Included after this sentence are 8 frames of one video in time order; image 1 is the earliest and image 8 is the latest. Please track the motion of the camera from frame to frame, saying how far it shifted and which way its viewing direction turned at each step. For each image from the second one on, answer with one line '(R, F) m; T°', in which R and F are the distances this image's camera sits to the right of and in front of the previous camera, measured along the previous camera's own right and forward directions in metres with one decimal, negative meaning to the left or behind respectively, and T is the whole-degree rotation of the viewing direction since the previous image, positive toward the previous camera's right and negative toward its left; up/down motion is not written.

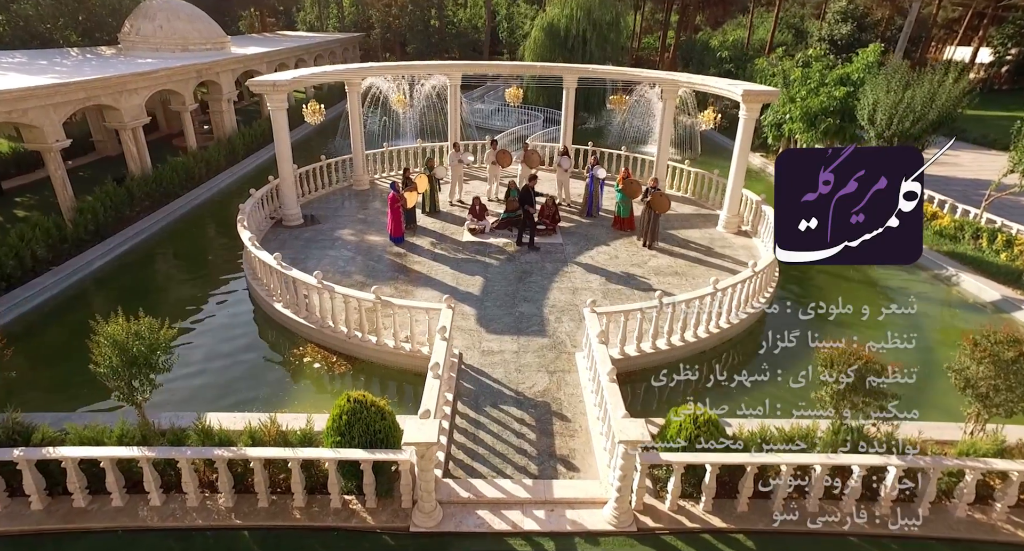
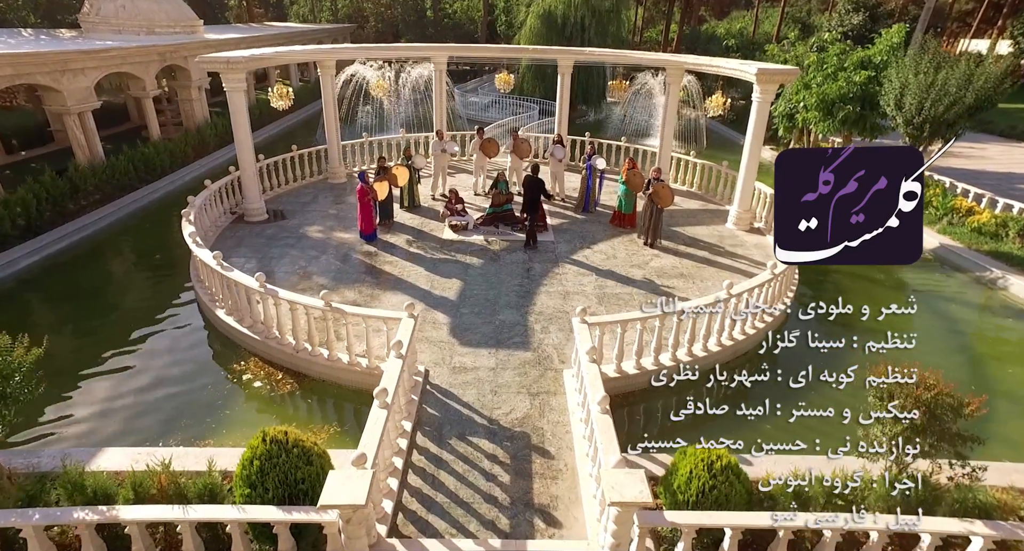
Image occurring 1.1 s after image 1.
(+0.3, +1.2) m; 0°
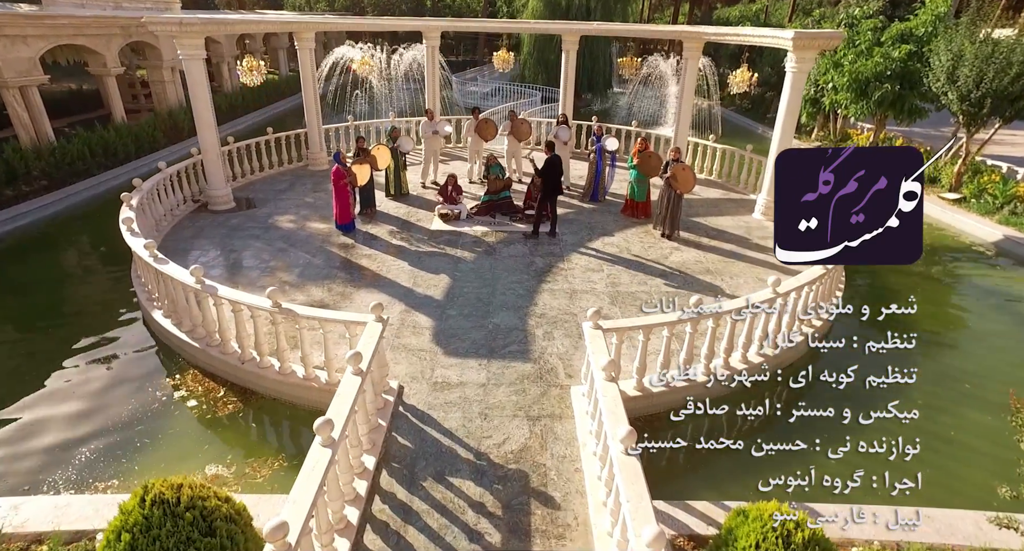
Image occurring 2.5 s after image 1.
(+0.1, +1.3) m; 0°
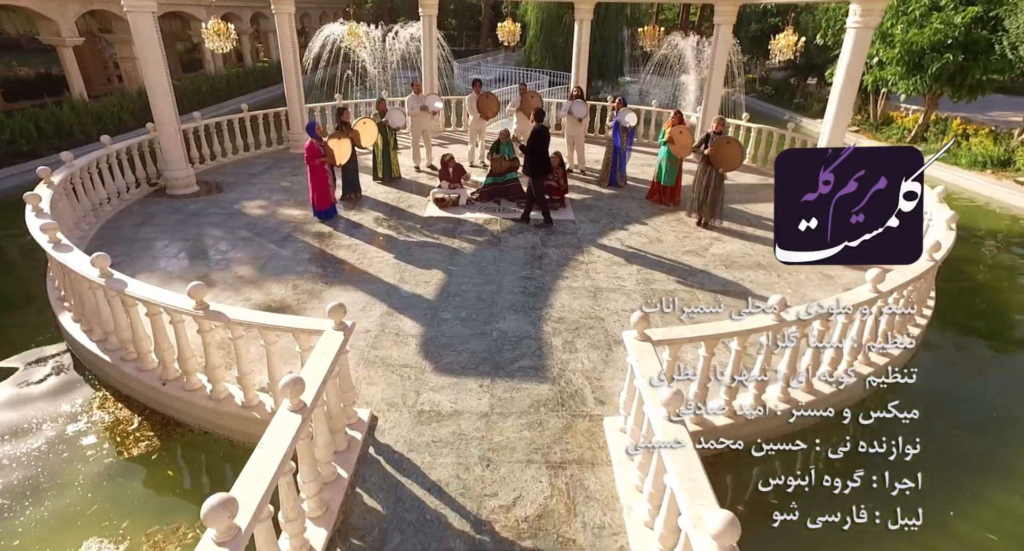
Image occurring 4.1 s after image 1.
(-0.1, +1.4) m; 0°
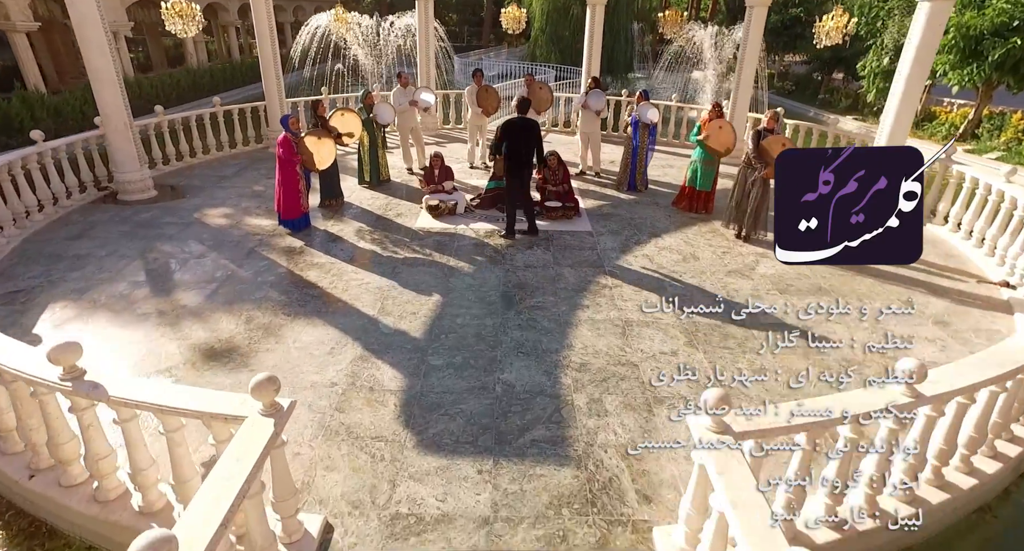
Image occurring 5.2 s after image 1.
(-0.1, +1.2) m; 0°
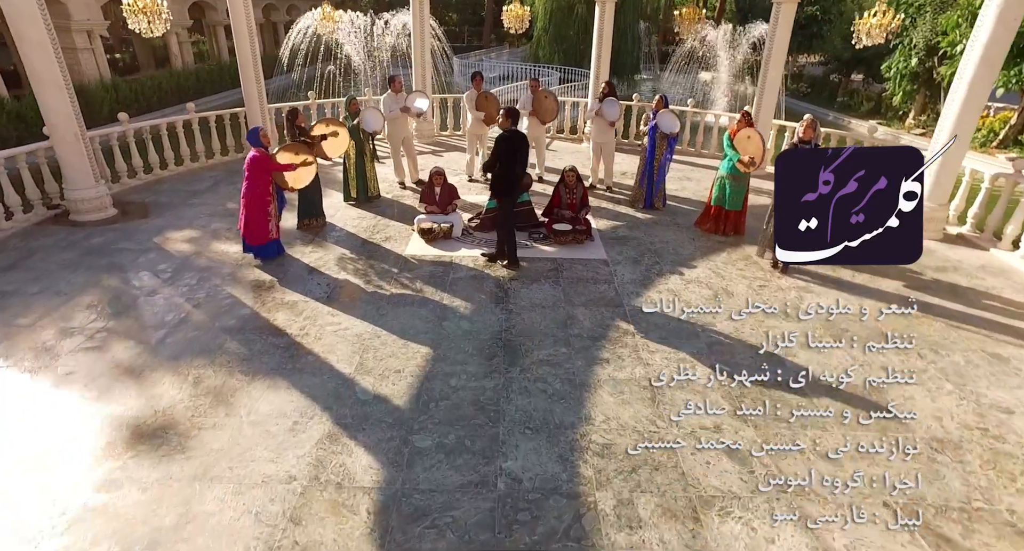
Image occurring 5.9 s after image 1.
(0.0, +0.8) m; 0°
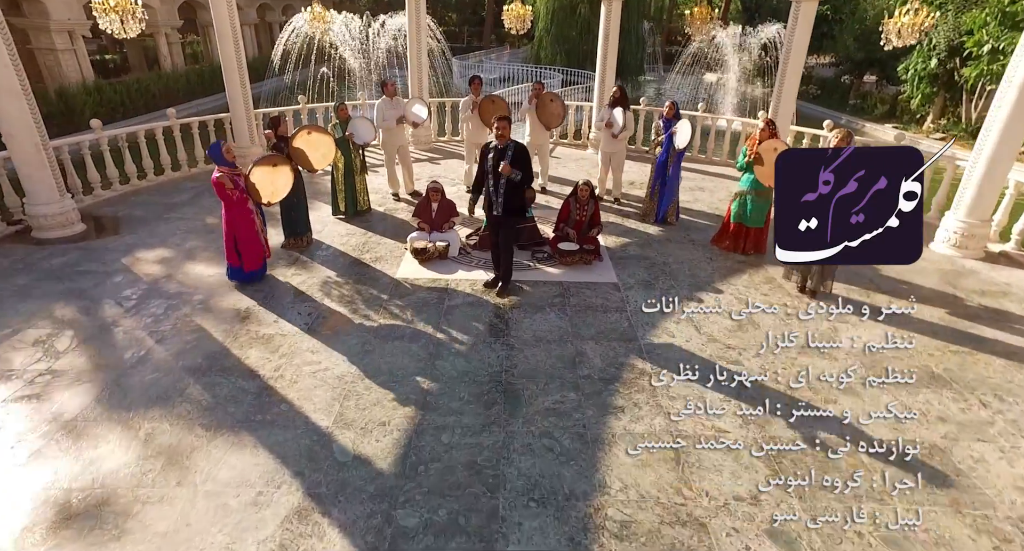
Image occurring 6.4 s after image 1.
(0.0, +0.5) m; 0°
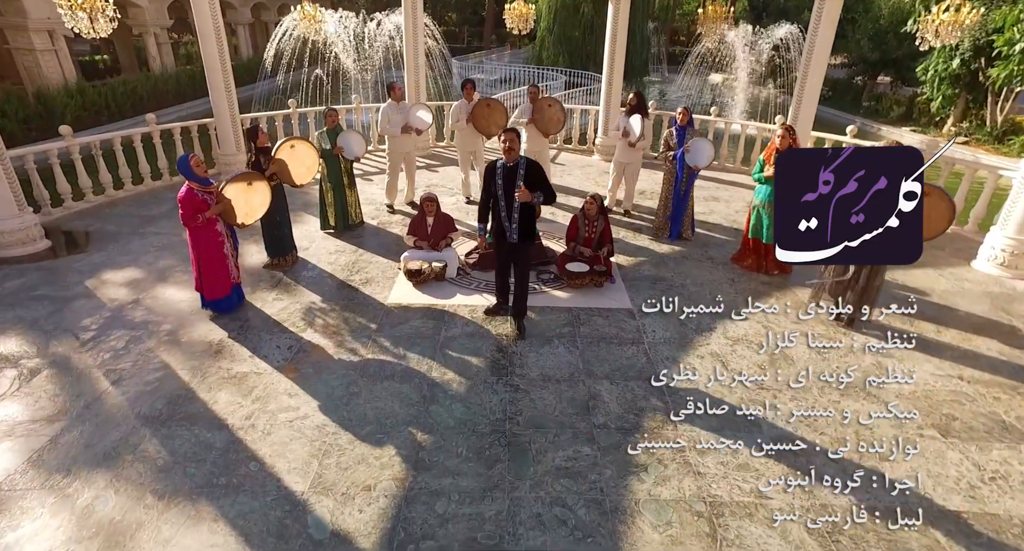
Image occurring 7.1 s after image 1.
(0.0, +0.5) m; 0°
